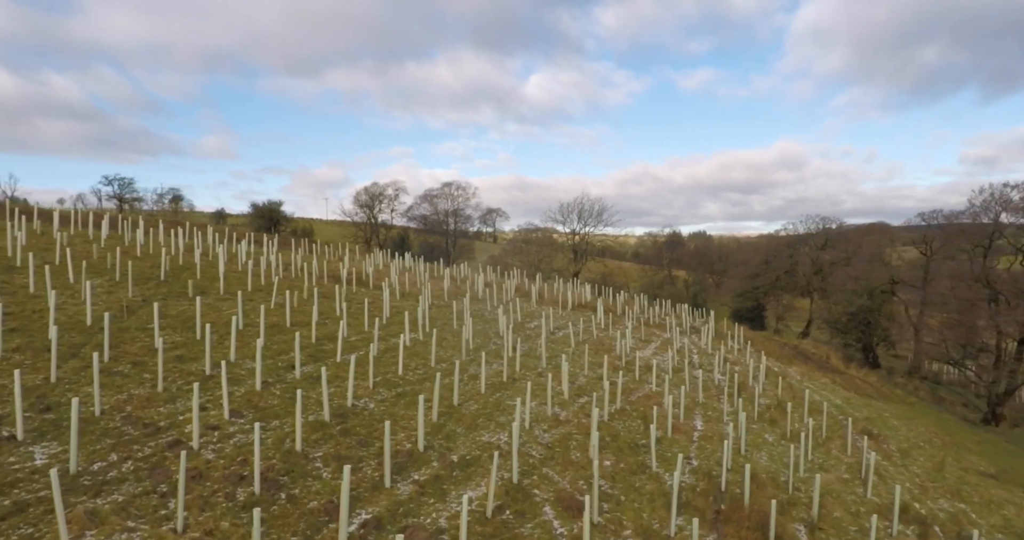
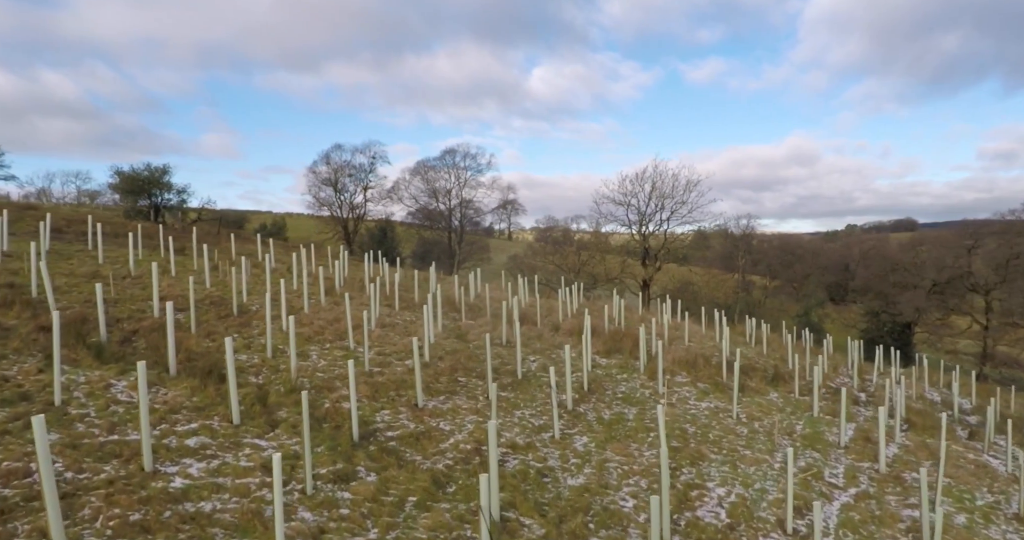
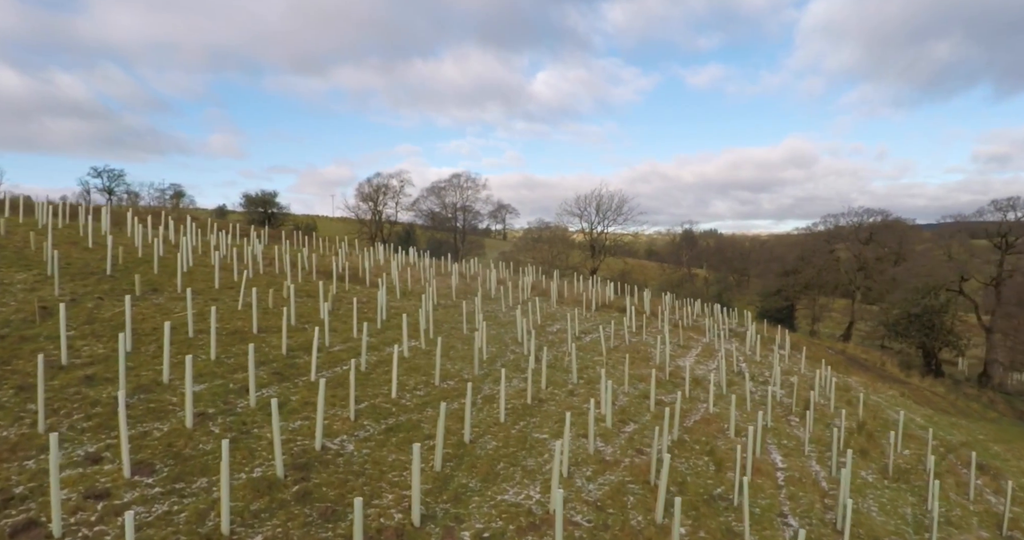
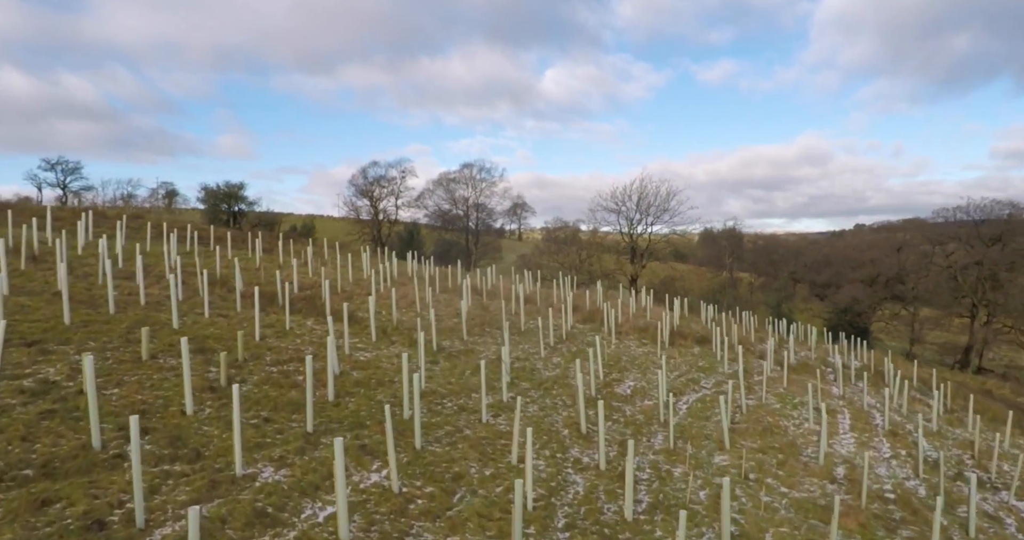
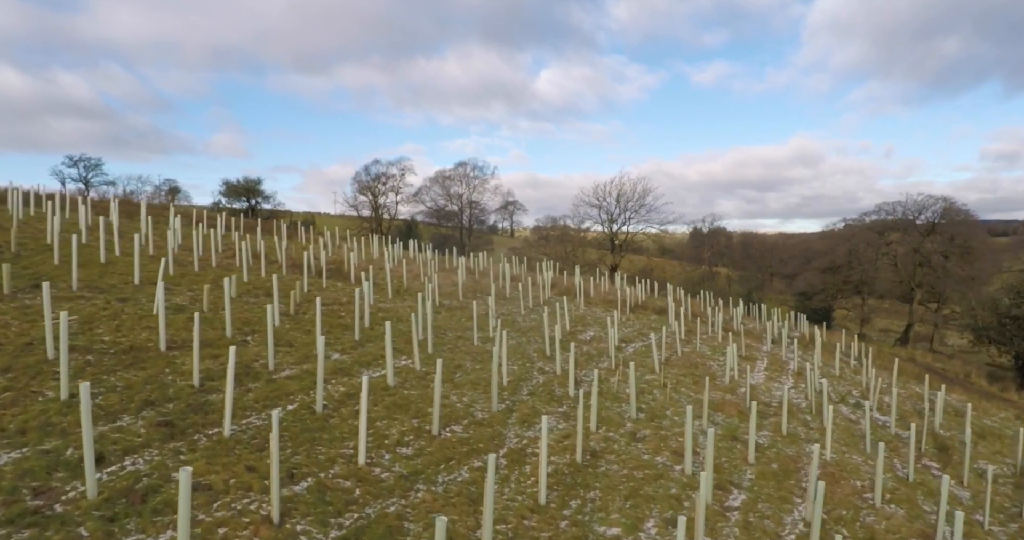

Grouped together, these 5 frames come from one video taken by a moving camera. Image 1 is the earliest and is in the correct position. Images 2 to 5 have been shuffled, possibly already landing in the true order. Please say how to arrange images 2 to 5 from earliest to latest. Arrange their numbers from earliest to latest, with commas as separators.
3, 5, 4, 2
